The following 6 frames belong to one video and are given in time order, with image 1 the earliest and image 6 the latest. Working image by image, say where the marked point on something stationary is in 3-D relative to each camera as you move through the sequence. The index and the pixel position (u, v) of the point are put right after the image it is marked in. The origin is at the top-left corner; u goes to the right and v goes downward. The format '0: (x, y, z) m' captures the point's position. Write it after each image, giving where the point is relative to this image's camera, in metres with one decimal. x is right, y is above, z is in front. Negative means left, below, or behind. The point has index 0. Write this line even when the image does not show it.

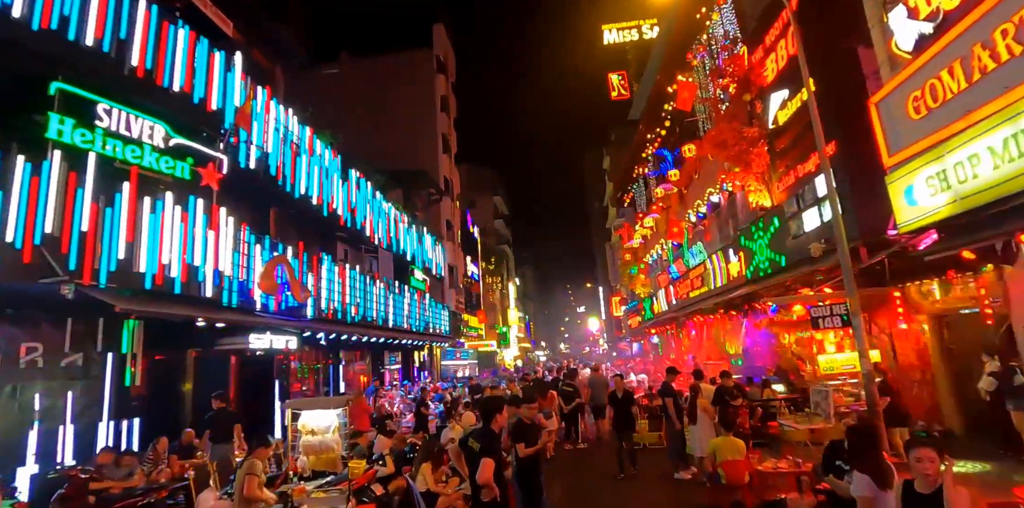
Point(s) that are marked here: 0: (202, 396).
0: (-6.9, -3.2, +13.3) m
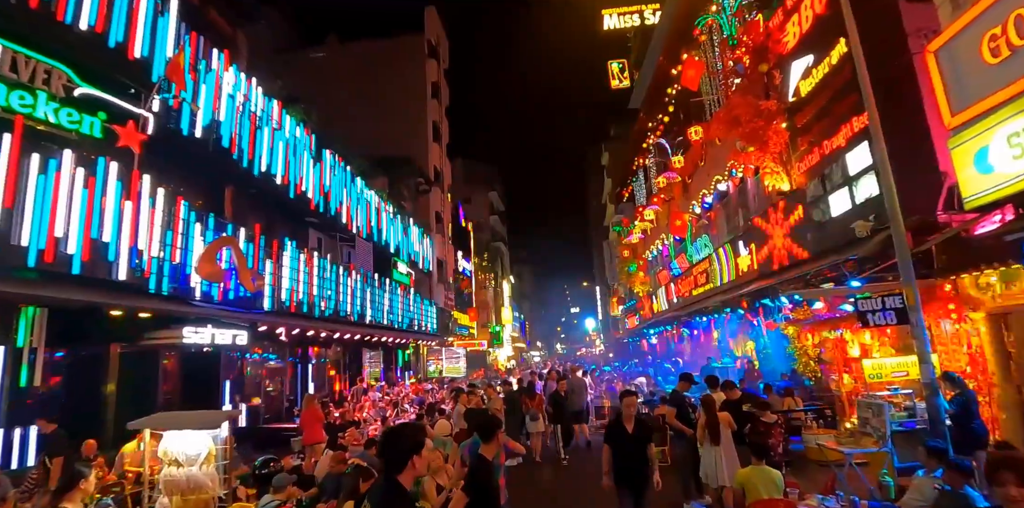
0: (-7.3, -2.8, +11.4) m
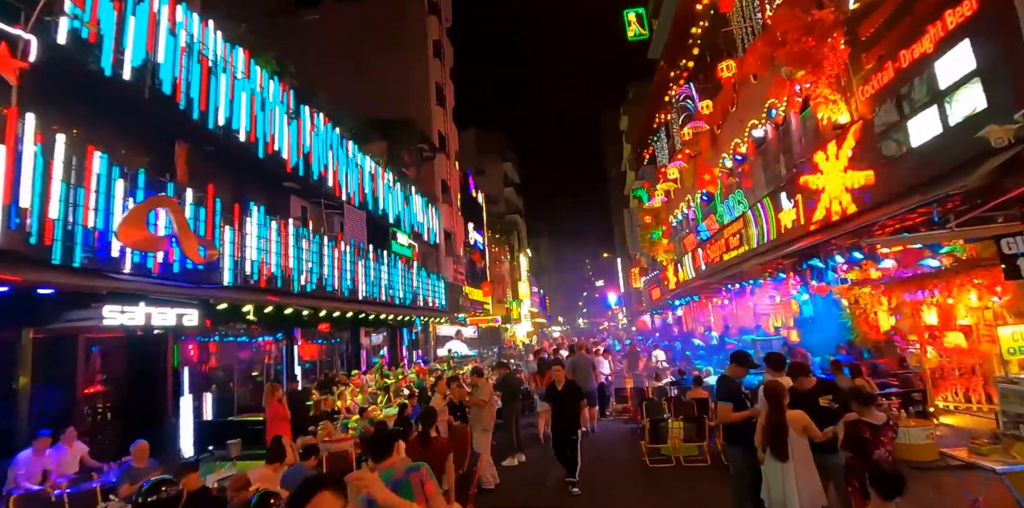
0: (-7.3, -2.3, +9.5) m
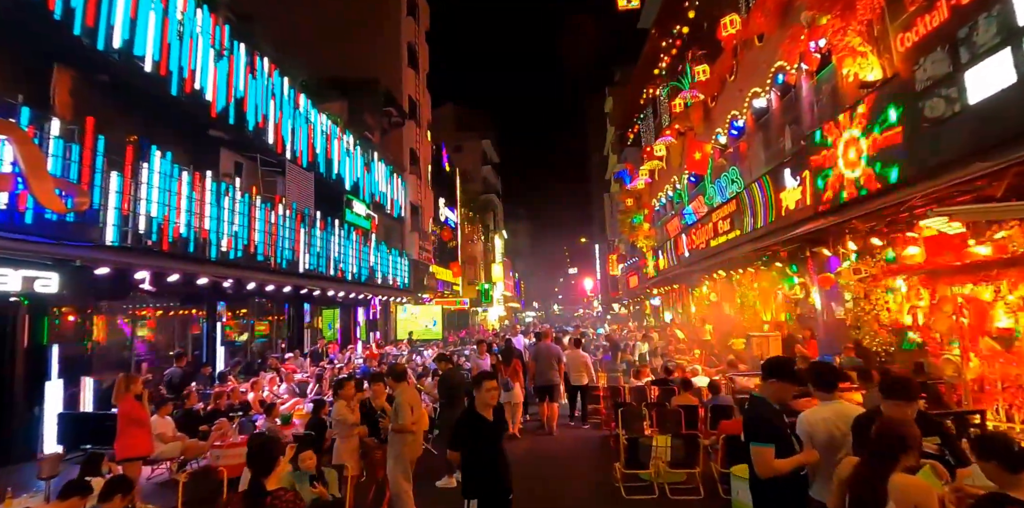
0: (-8.0, -1.5, +7.1) m
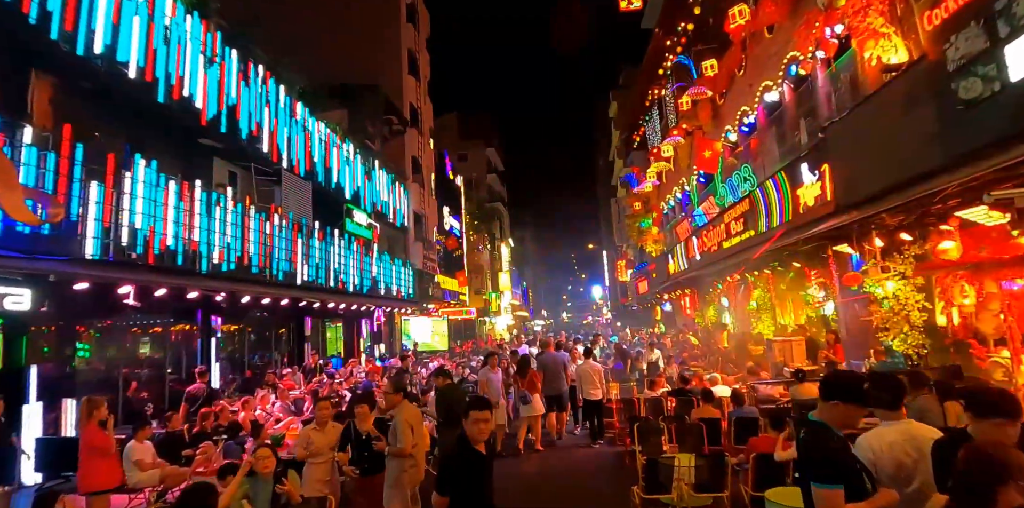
0: (-8.0, -1.7, +6.6) m
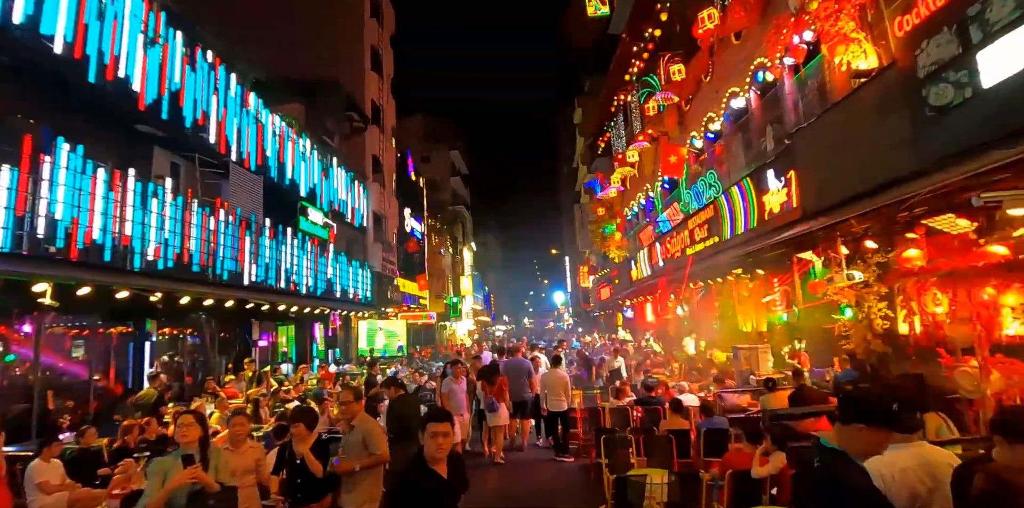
0: (-8.4, -1.6, +5.5) m
